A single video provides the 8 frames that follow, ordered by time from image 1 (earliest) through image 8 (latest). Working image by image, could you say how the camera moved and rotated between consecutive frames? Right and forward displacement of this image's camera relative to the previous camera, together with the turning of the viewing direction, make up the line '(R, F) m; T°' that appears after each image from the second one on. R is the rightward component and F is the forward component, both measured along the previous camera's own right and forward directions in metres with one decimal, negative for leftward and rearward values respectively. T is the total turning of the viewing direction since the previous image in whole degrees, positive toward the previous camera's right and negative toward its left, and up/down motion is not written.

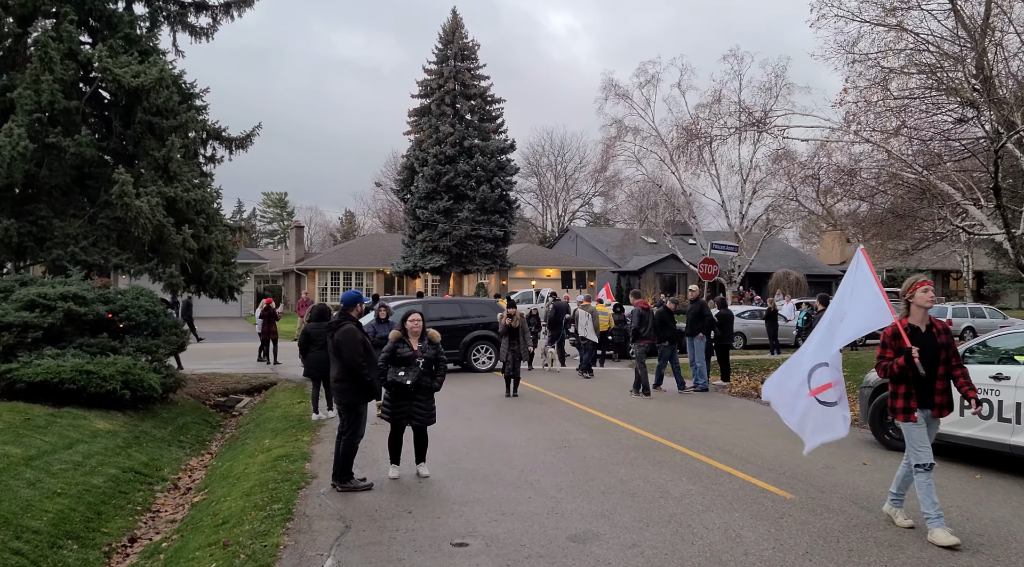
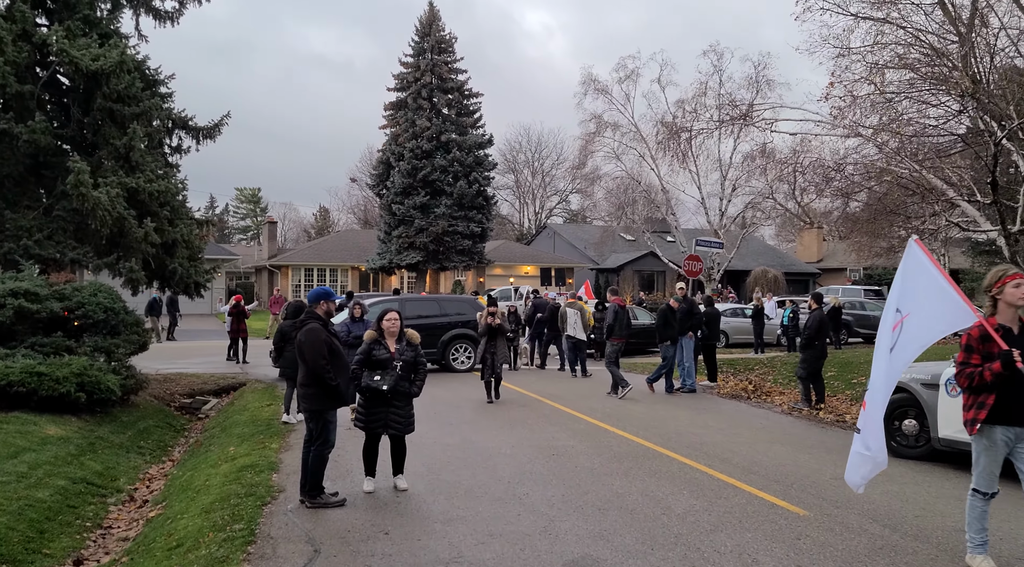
(-0.1, +0.5) m; +2°
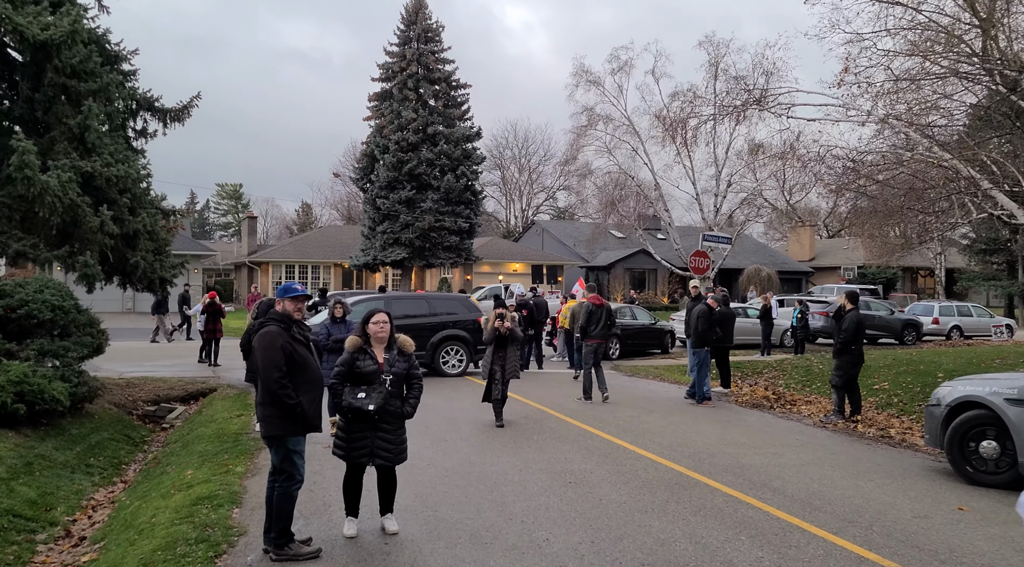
(-0.2, +1.2) m; +1°
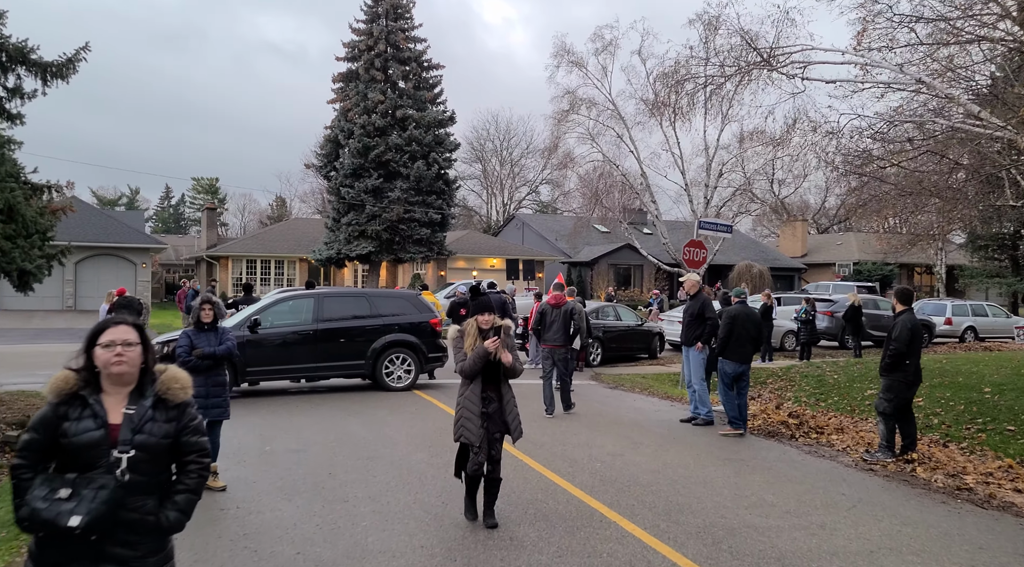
(+0.4, +2.5) m; +1°
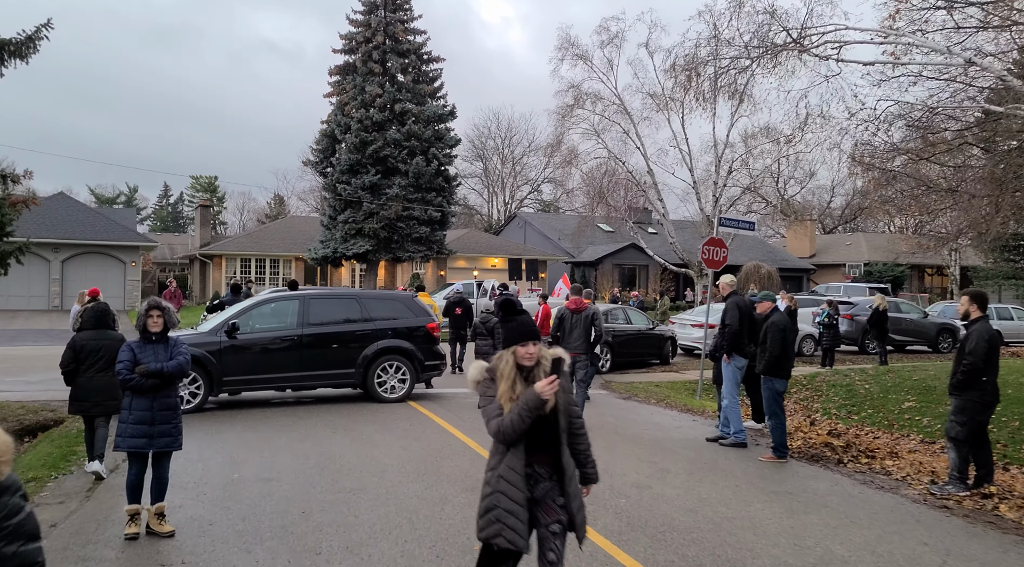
(-0.1, +1.1) m; 0°
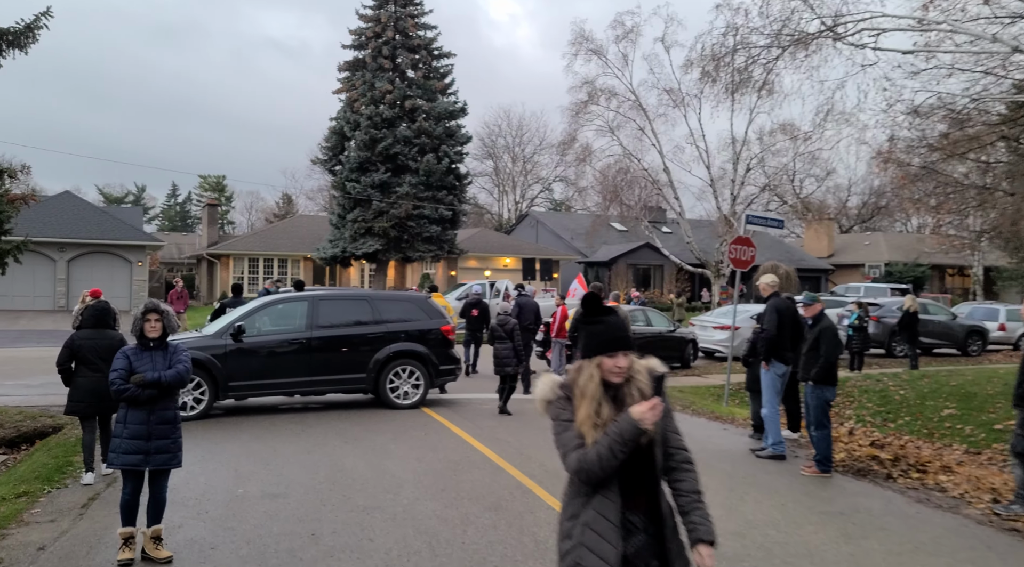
(-0.1, +0.5) m; -1°
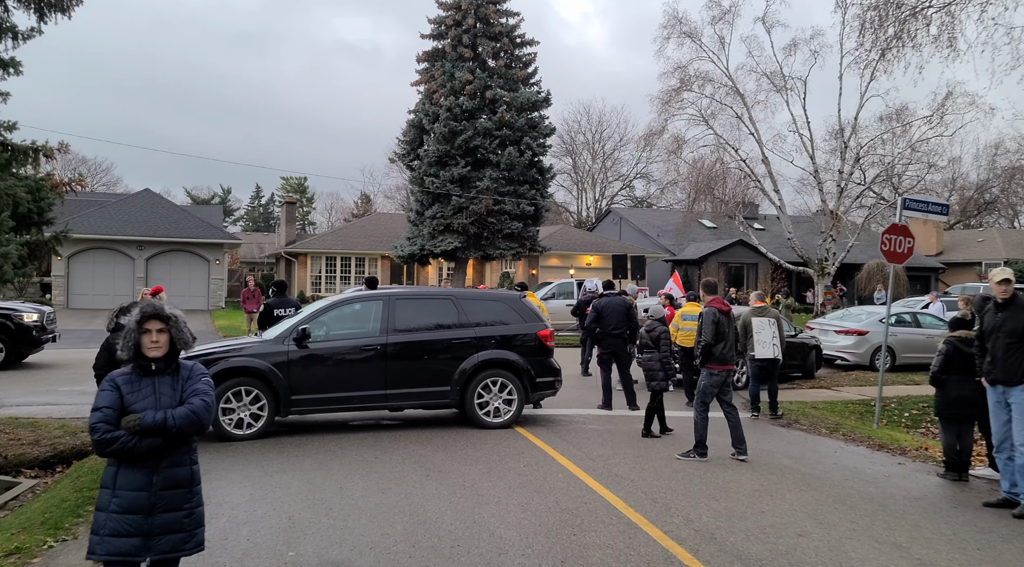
(-0.4, +1.7) m; -5°
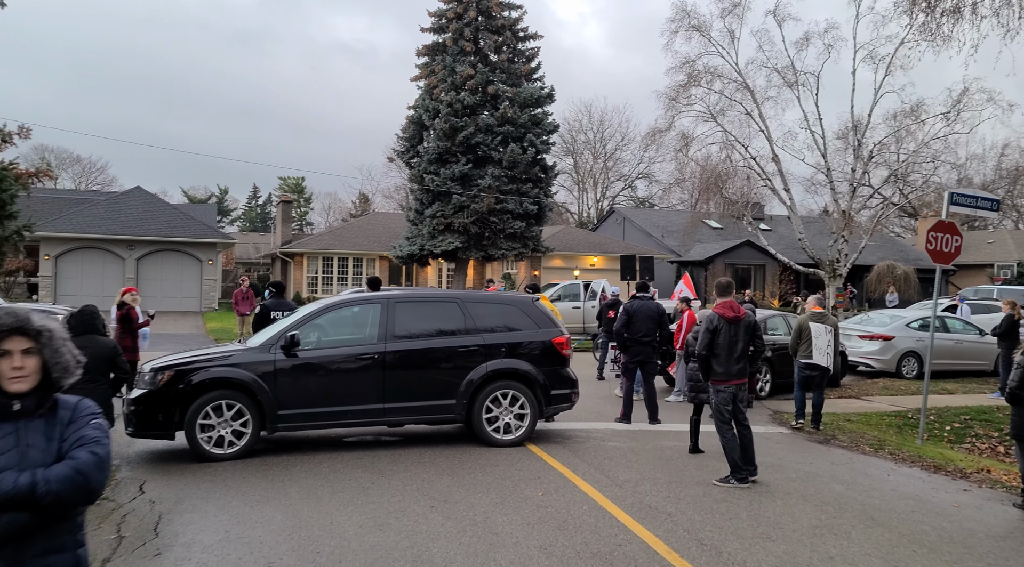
(-0.1, +0.9) m; 0°
